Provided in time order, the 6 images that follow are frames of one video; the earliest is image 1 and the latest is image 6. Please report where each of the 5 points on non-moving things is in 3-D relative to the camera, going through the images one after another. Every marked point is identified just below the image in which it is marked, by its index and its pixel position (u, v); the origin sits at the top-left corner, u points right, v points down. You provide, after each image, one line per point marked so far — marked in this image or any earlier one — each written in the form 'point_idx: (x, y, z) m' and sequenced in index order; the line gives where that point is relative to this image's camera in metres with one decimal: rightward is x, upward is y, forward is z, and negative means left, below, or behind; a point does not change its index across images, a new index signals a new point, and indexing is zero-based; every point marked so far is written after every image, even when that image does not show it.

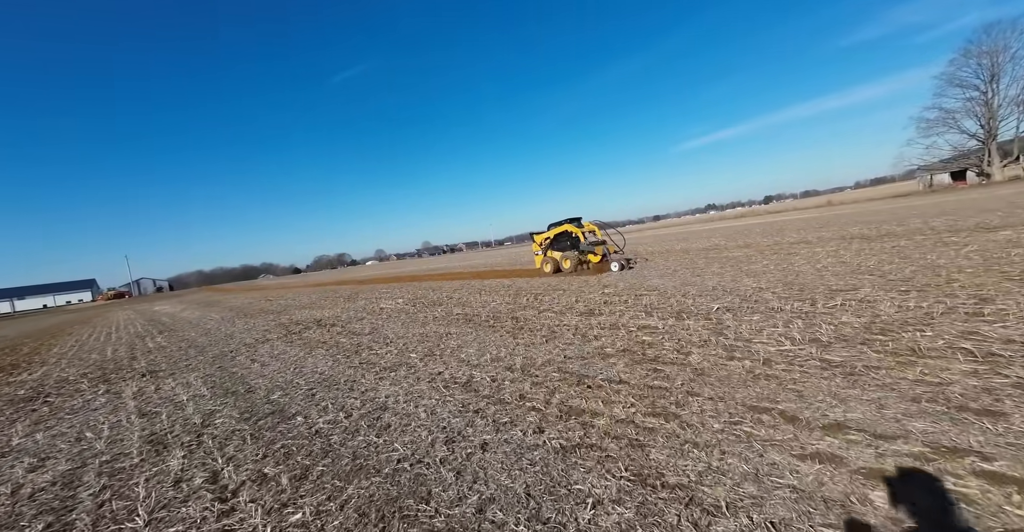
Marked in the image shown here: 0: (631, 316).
0: (+2.6, -1.1, +8.0) m
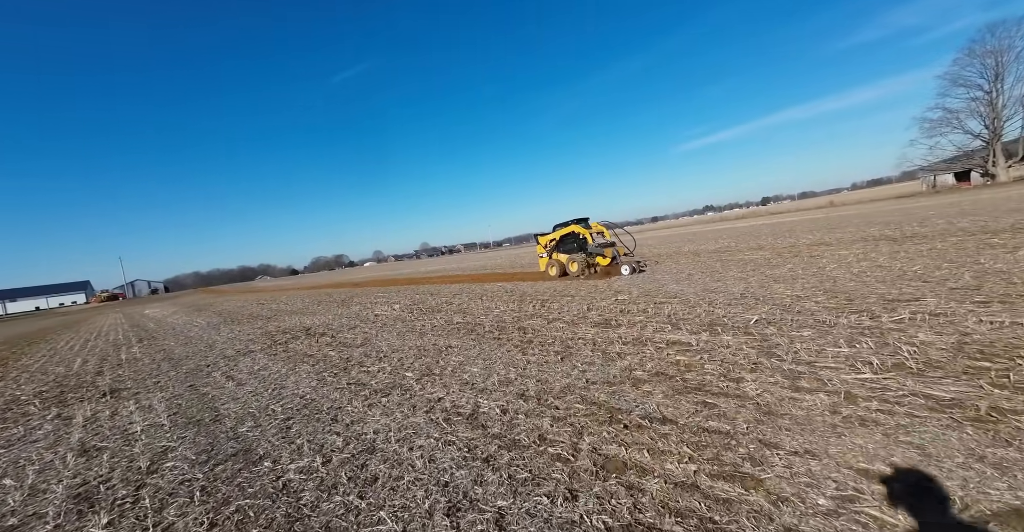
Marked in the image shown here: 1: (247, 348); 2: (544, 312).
0: (+2.7, -1.2, +7.1) m
1: (-7.6, -2.4, +10.7) m
2: (+0.9, -1.3, +10.5) m
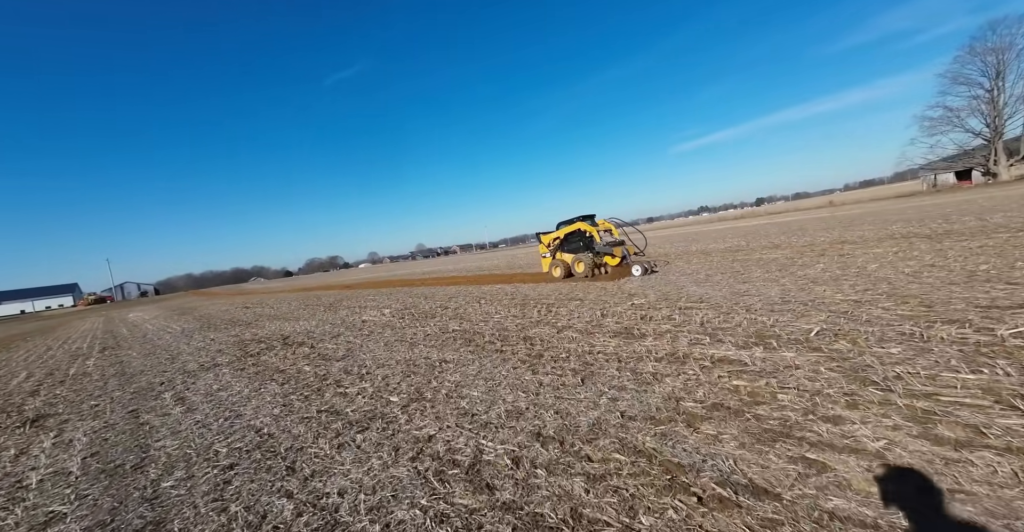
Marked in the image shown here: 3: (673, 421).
0: (+2.9, -1.2, +5.9) m
1: (-7.5, -2.4, +9.4) m
2: (+0.9, -1.3, +9.3) m
3: (+1.6, -1.5, +3.7) m
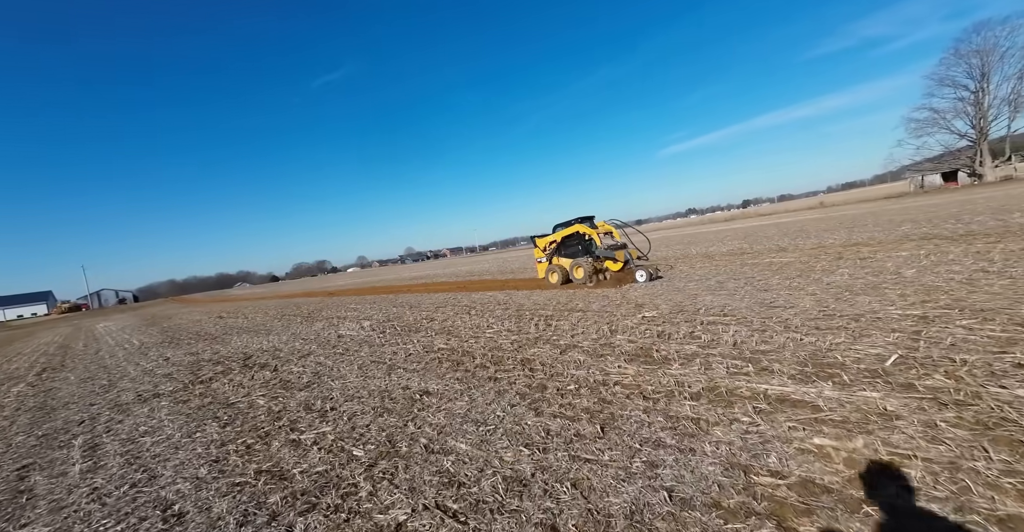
0: (+2.8, -1.3, +4.8) m
1: (-7.6, -2.6, +8.0) m
2: (+0.8, -1.5, +8.1) m
3: (+1.6, -1.7, +2.5) m
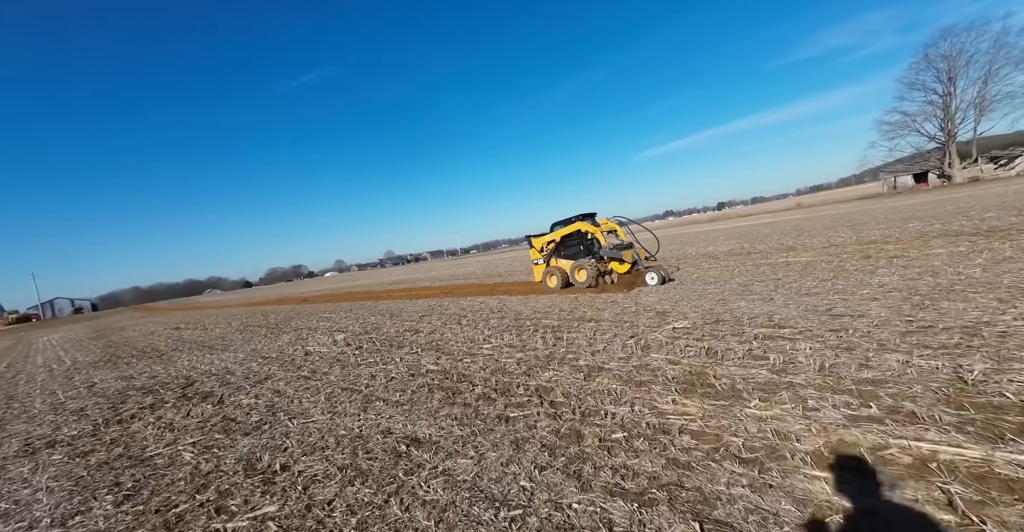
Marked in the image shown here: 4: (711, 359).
0: (+3.1, -1.3, +3.4) m
1: (-7.5, -2.8, +6.1) m
2: (+0.9, -1.6, +6.6) m
3: (+2.0, -1.7, +1.1) m
4: (+2.9, -1.3, +5.4) m
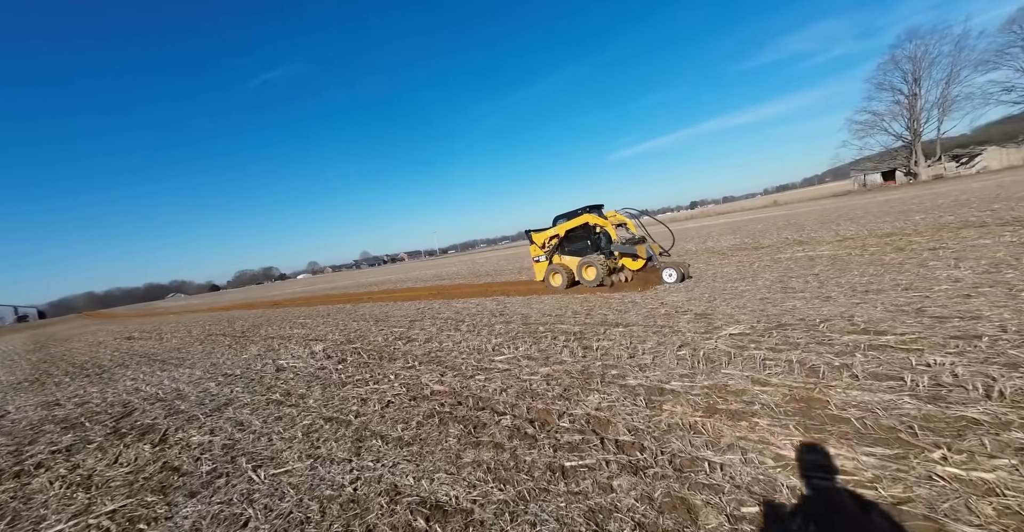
0: (+3.7, -1.3, +2.2) m
1: (-7.0, -2.8, +4.3) m
2: (+1.4, -1.5, +5.4) m
3: (+2.7, -1.6, -0.1) m
4: (+3.4, -1.2, +4.2) m
